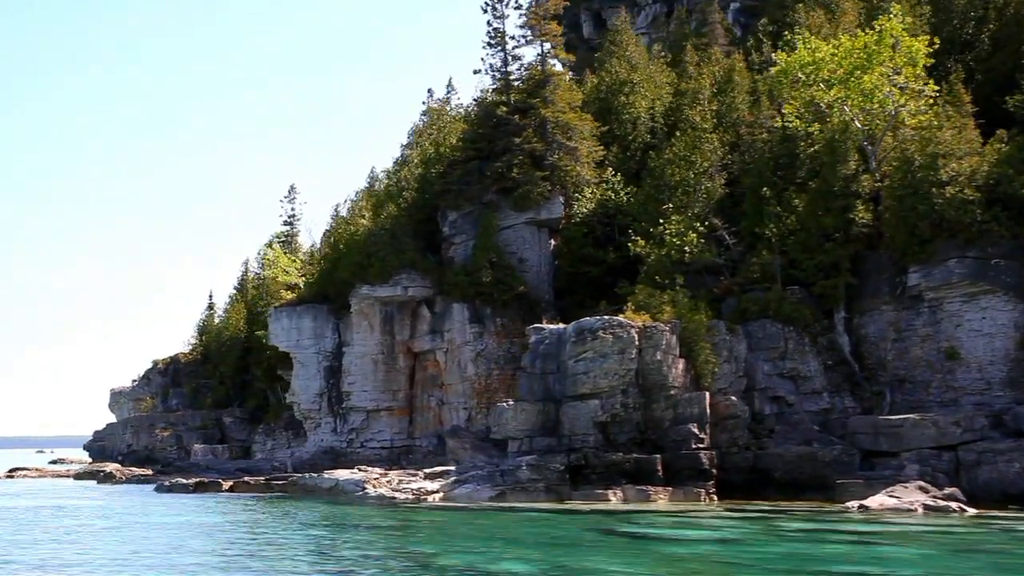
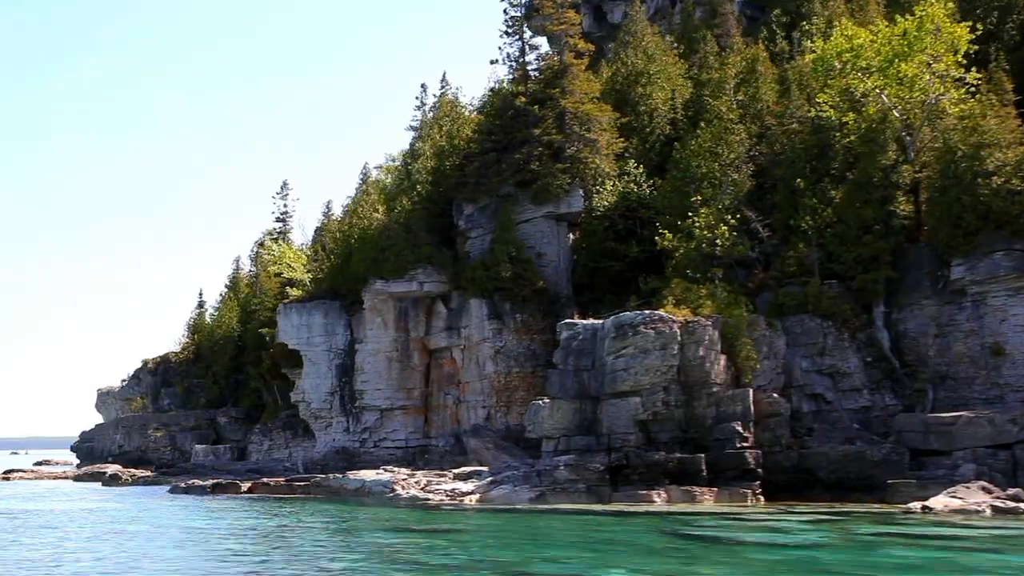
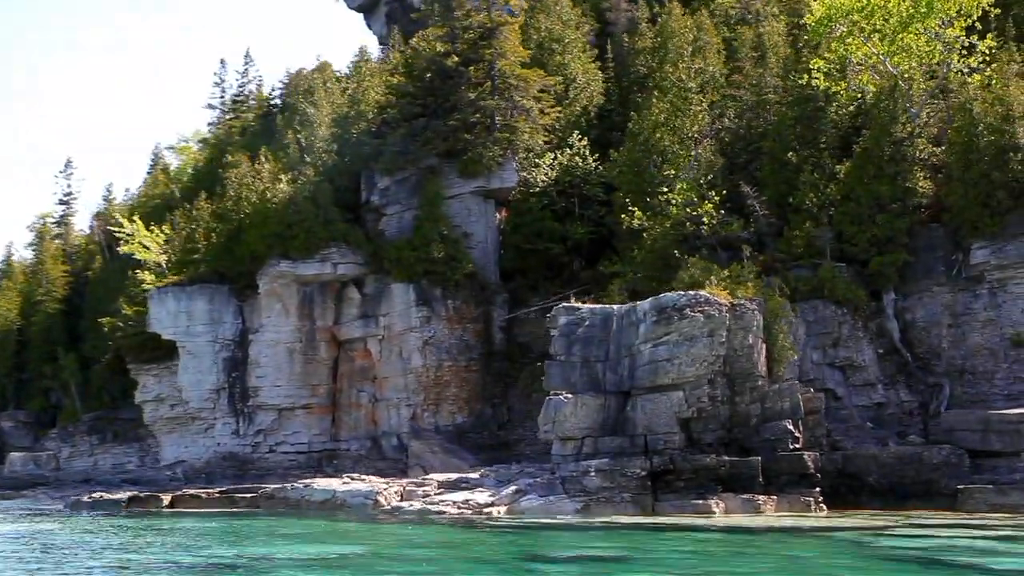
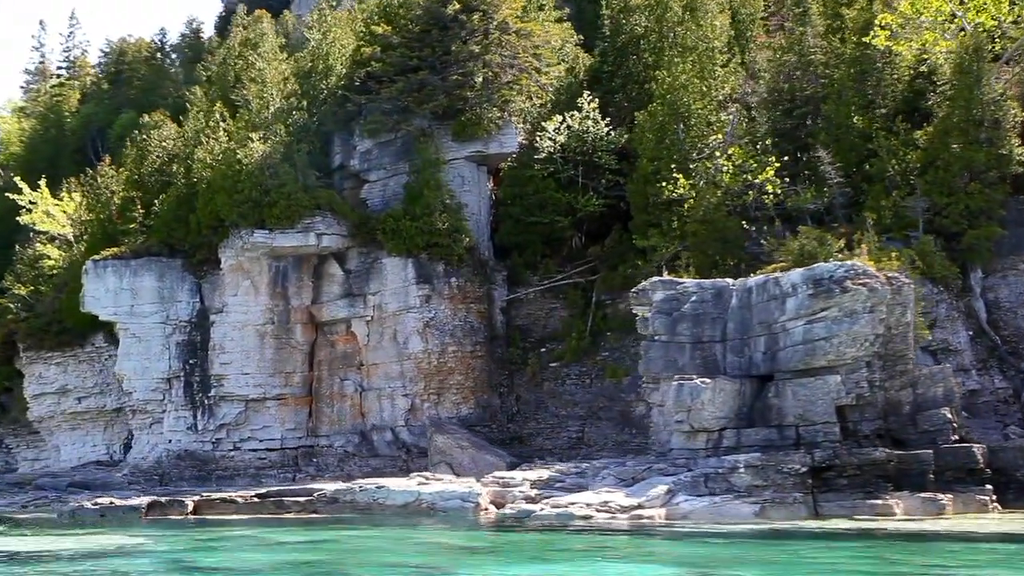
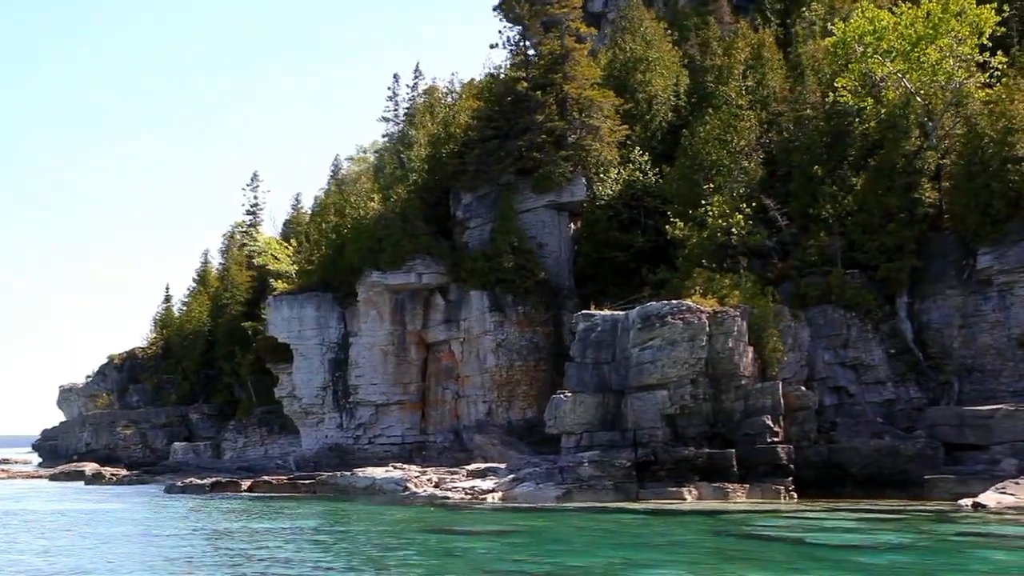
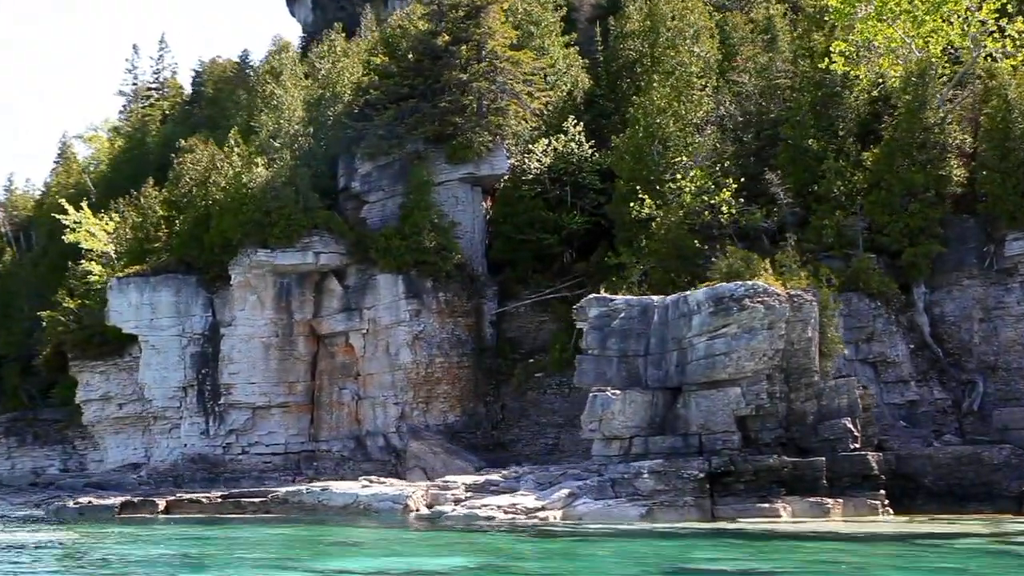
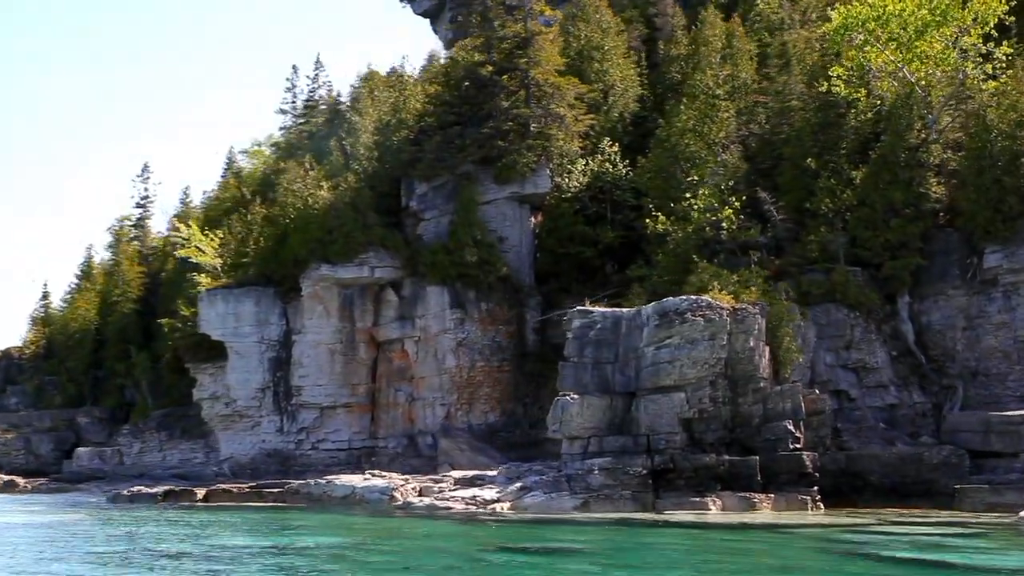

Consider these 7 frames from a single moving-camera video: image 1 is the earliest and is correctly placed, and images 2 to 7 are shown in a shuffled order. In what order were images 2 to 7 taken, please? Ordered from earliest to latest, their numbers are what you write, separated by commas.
2, 5, 7, 3, 6, 4
